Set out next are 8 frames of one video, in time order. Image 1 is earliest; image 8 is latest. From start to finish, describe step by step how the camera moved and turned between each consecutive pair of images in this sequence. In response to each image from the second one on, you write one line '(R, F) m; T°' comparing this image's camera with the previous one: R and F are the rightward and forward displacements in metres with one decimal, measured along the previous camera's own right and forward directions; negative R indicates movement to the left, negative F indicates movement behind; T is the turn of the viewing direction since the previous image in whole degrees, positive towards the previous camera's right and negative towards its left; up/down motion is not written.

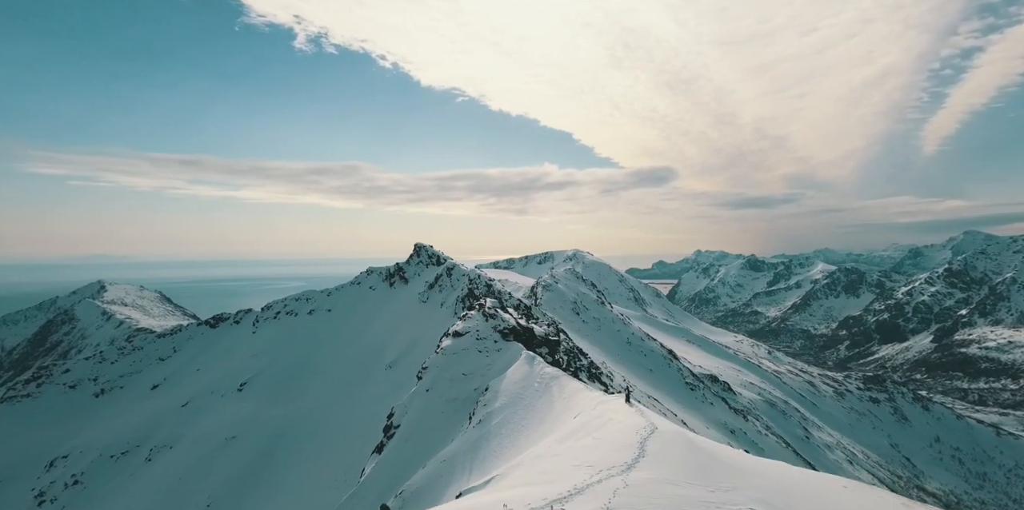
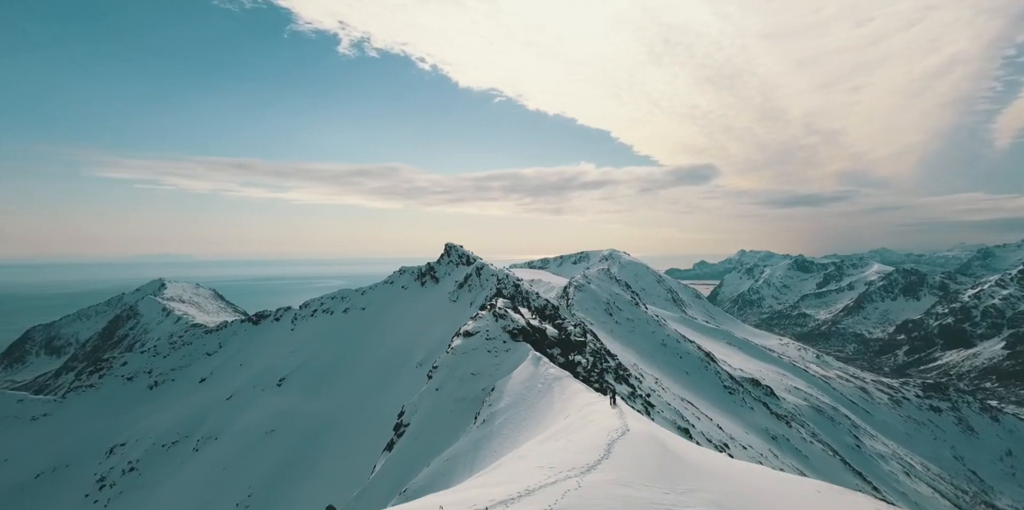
(+2.0, -0.1) m; -4°
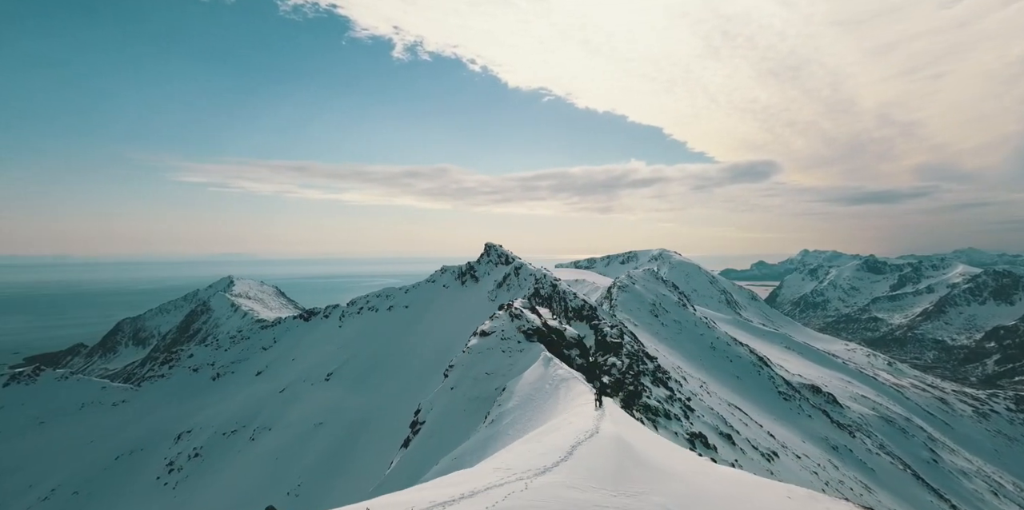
(+2.4, -0.1) m; -5°
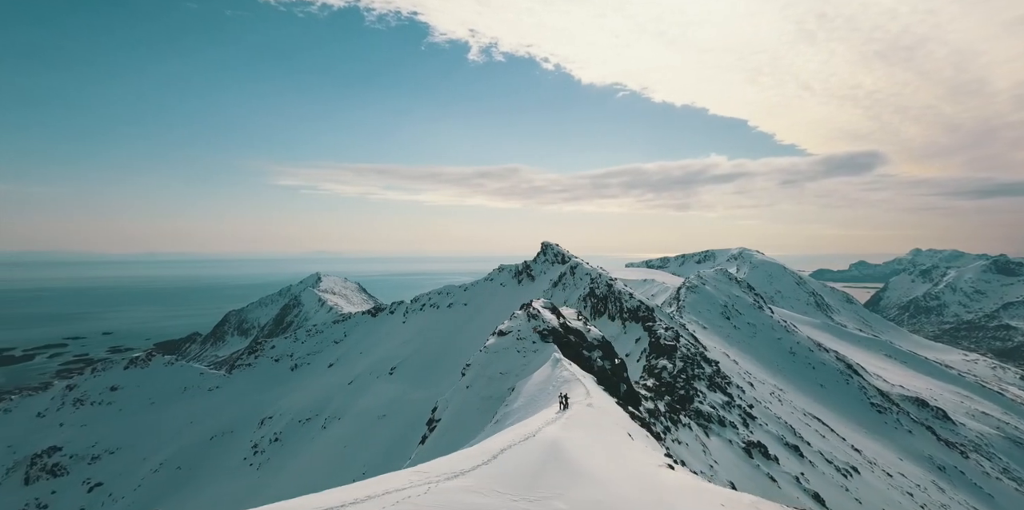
(+4.0, +0.1) m; -7°
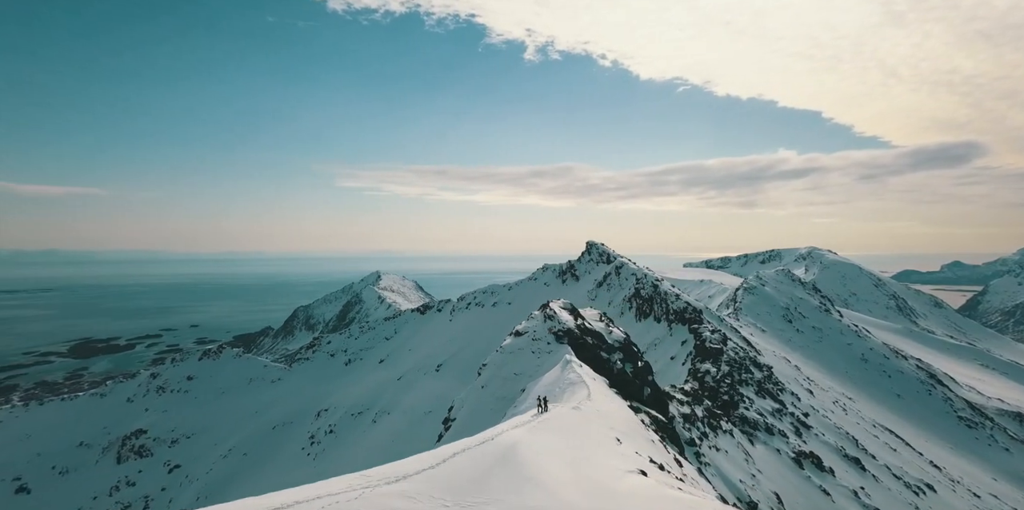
(+2.9, +0.2) m; -5°
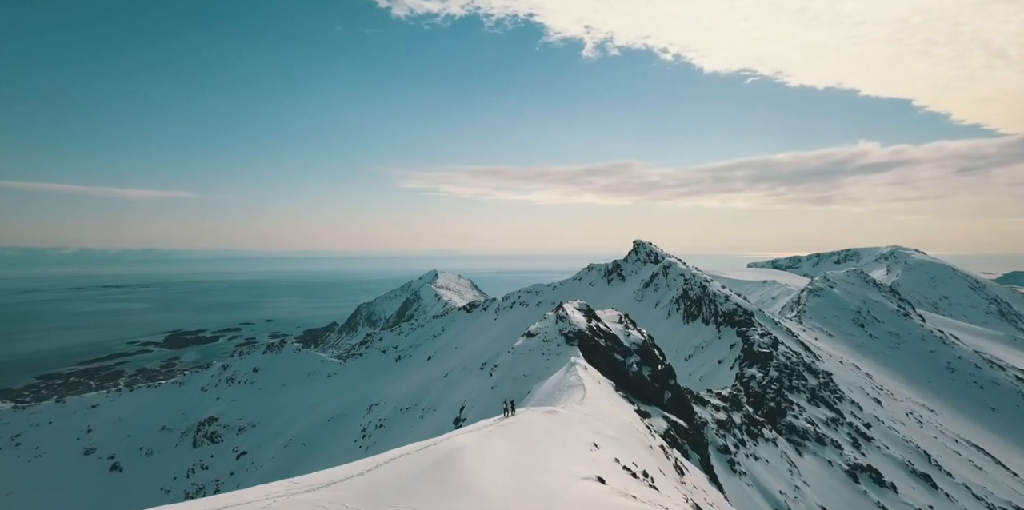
(+3.4, +0.3) m; -6°
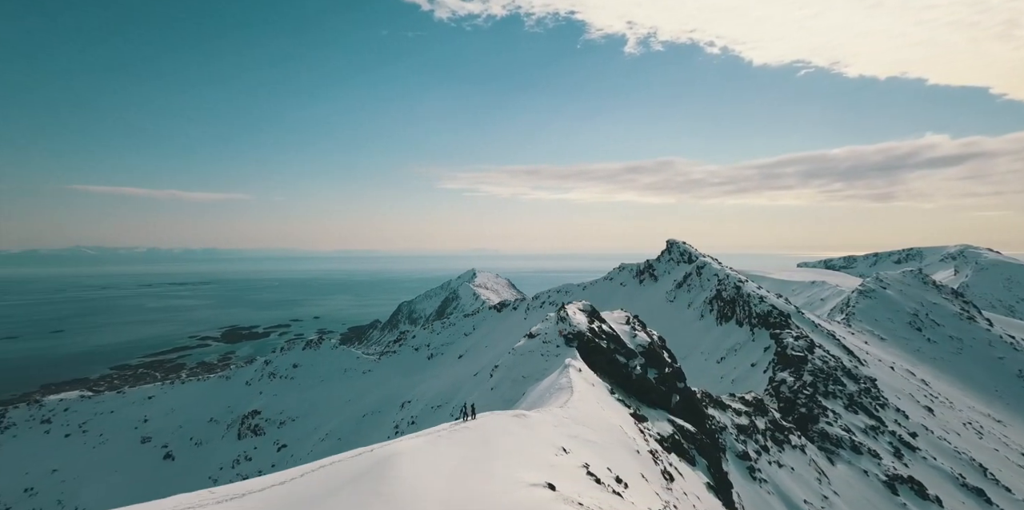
(+3.0, +0.2) m; -4°
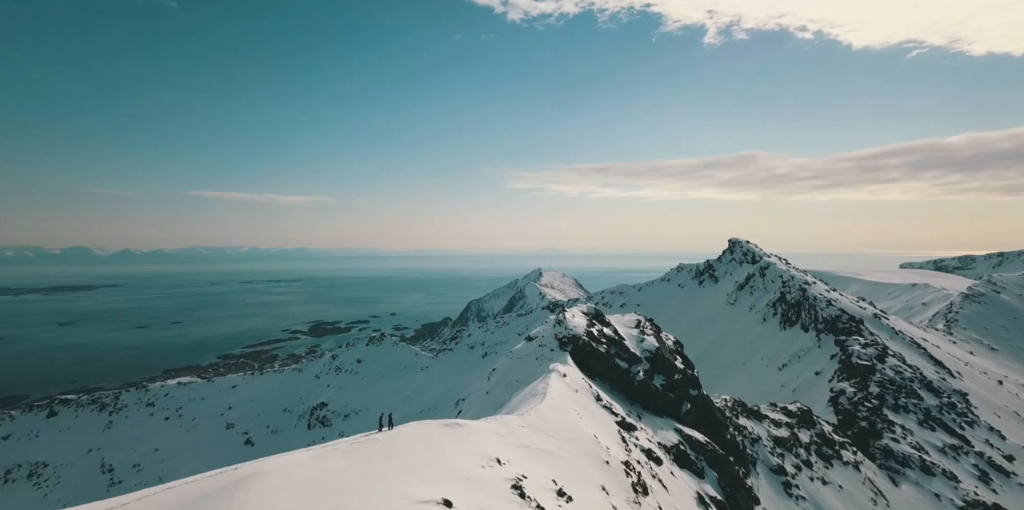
(+5.5, +1.0) m; -7°
